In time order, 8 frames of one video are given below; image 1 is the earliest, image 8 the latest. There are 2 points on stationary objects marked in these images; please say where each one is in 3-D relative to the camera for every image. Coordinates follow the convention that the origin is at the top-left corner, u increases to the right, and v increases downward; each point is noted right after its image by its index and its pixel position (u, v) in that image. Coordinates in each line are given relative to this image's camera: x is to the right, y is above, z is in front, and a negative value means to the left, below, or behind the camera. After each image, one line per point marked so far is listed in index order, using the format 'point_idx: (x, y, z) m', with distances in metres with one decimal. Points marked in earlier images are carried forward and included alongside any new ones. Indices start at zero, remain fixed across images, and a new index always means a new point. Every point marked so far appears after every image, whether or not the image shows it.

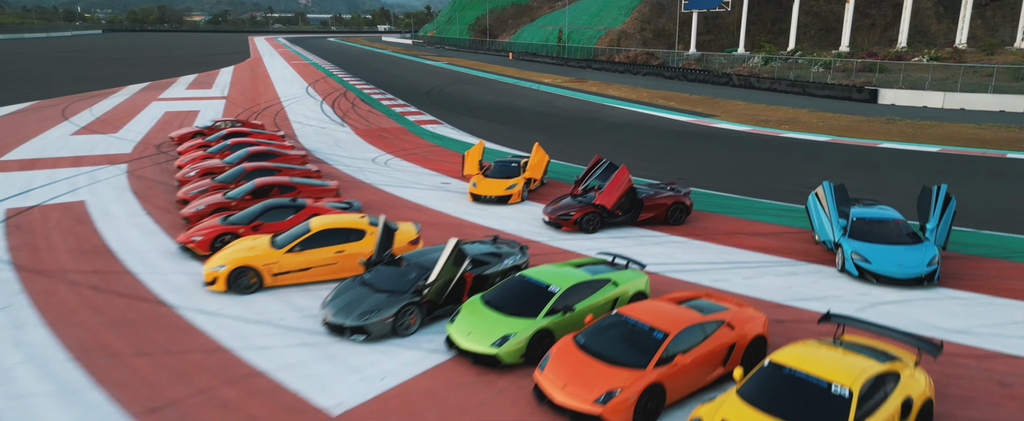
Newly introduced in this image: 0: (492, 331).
0: (-0.7, -1.5, +7.3) m
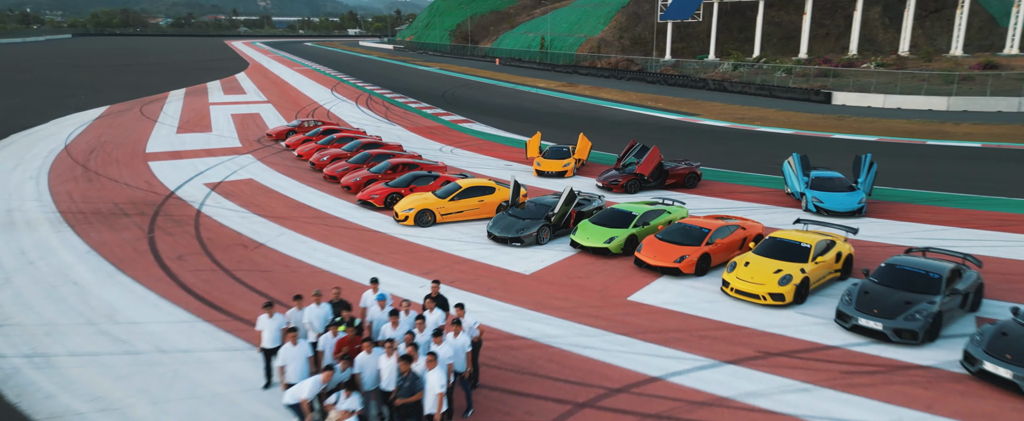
0: (+1.7, -0.5, +13.3) m
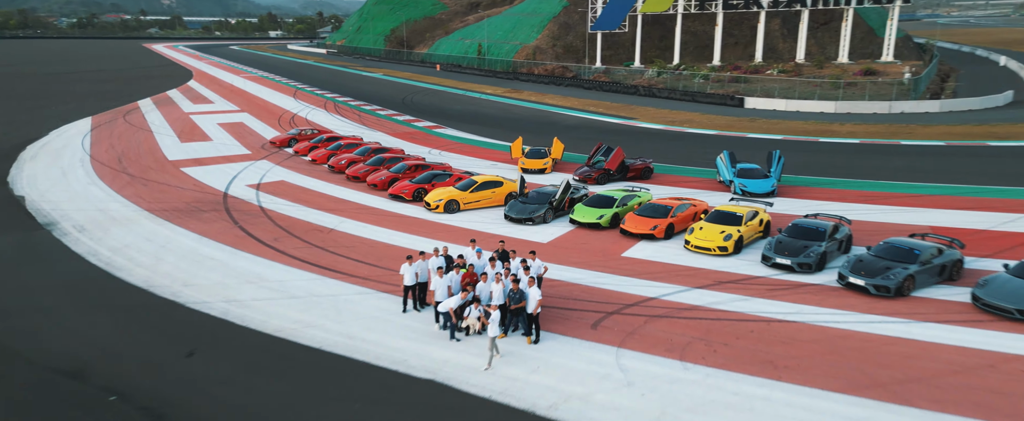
0: (+2.2, -0.1, +18.3) m
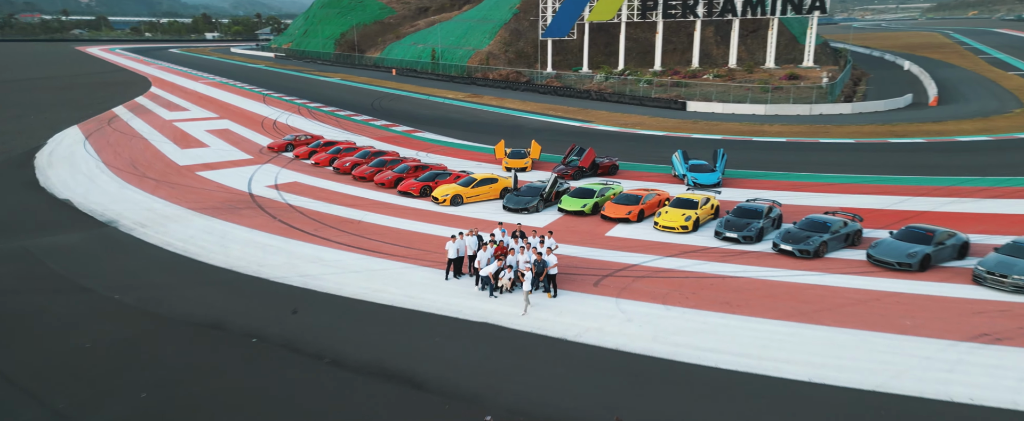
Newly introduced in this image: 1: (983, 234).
0: (+2.2, +0.3, +22.5) m
1: (+14.1, -0.7, +19.6) m
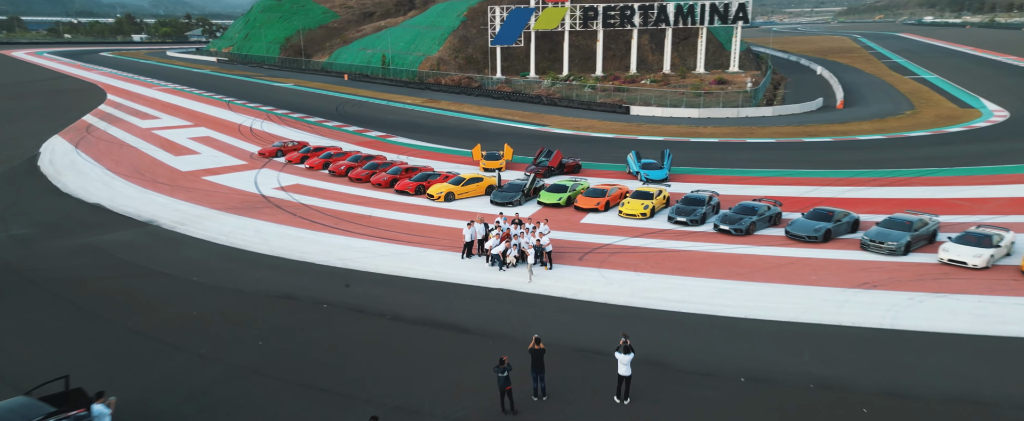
0: (+1.7, +0.6, +26.9) m
1: (+13.8, -0.1, +25.2) m
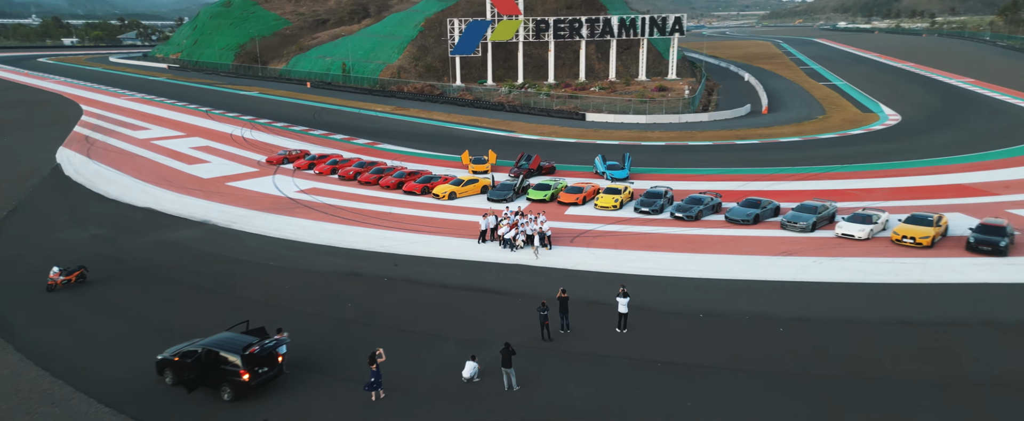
0: (+1.4, +0.9, +32.8) m
1: (+13.6, +0.4, +32.1) m
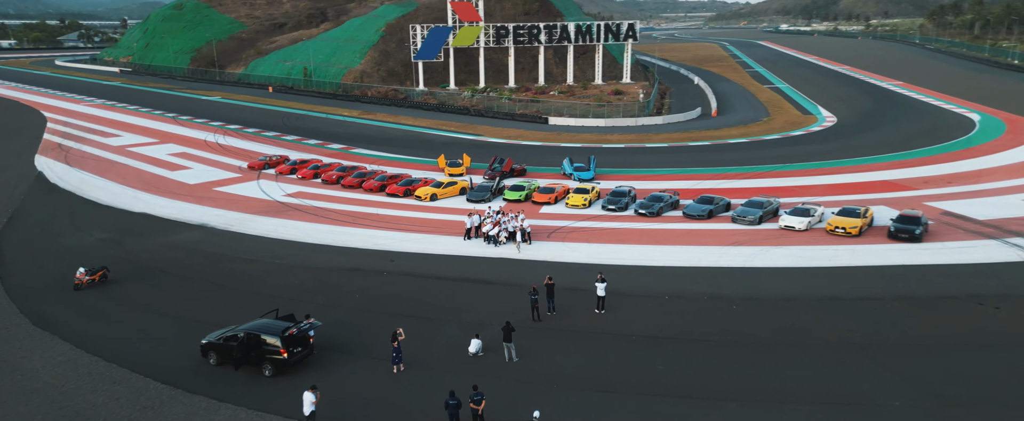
0: (+0.1, +0.9, +35.6) m
1: (+12.4, +0.6, +35.8) m
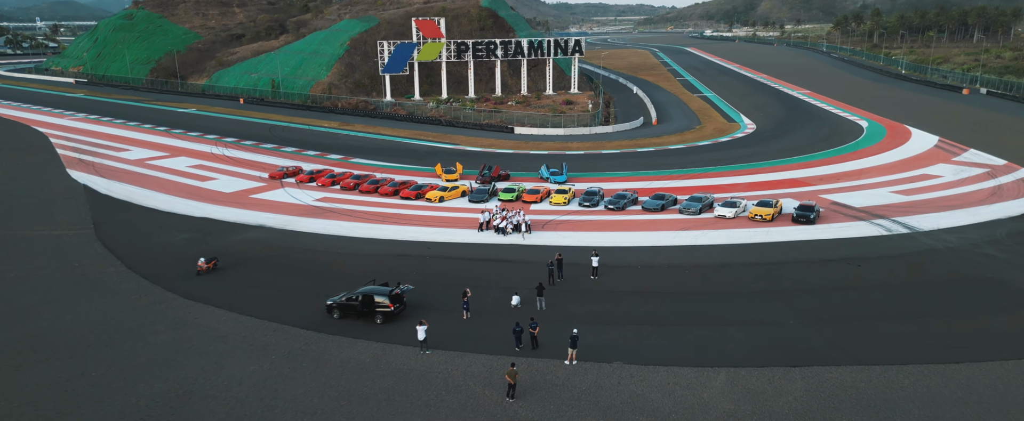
0: (-0.4, +1.0, +44.1) m
1: (+11.8, +1.1, +45.5) m
